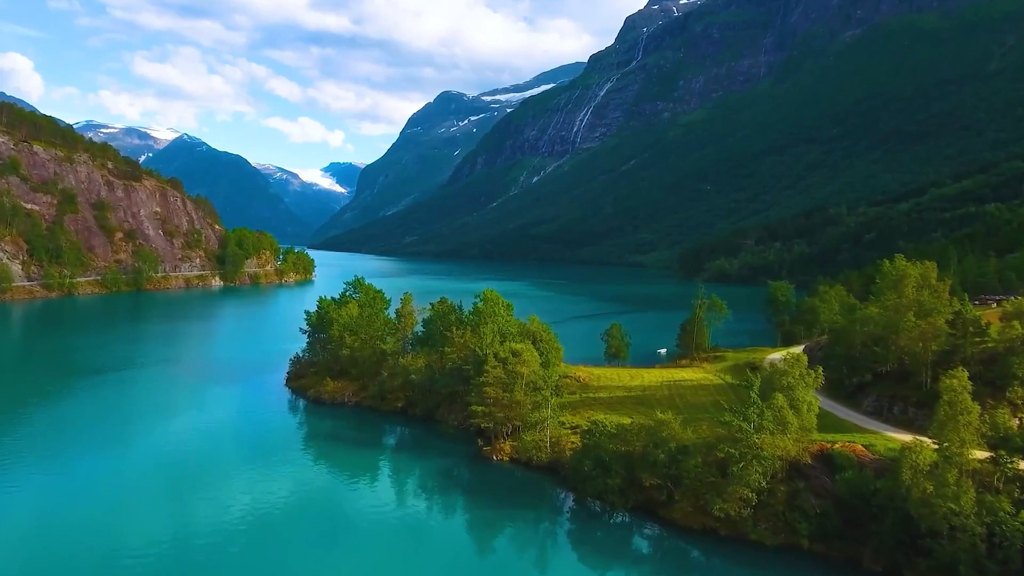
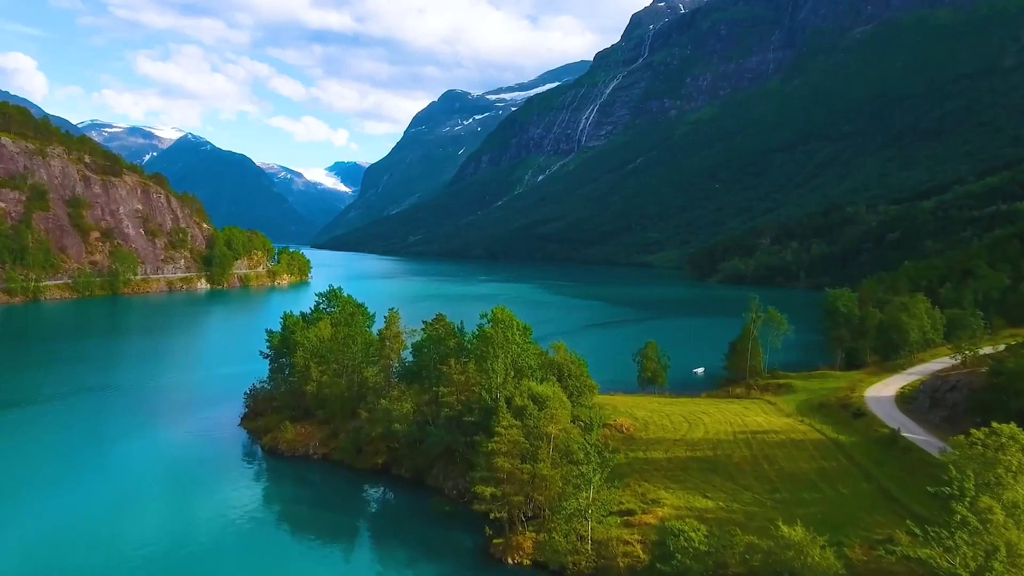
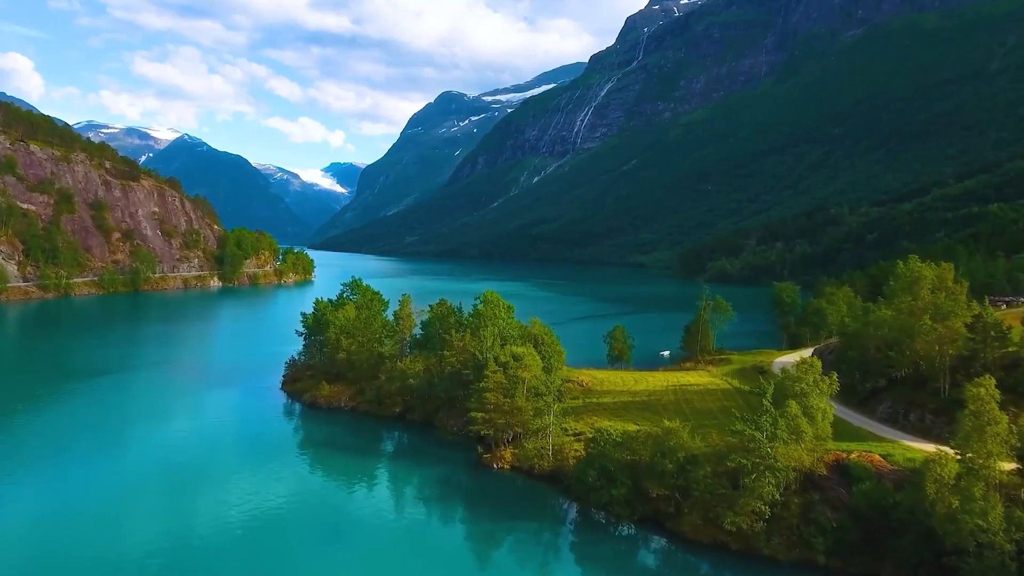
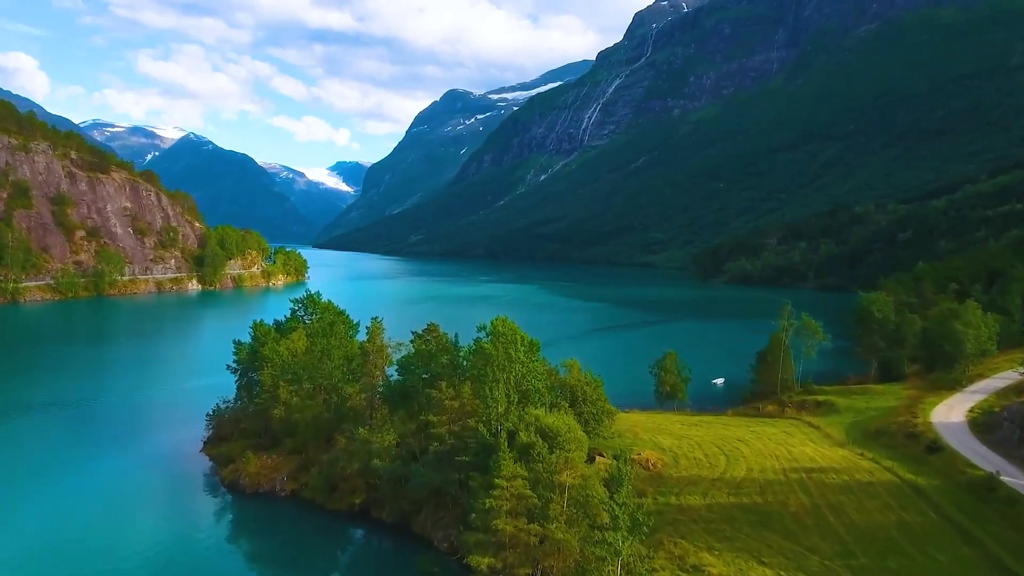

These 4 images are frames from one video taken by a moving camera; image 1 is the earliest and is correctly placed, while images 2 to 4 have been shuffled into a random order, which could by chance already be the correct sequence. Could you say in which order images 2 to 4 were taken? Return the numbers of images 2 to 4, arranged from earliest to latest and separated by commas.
3, 2, 4
